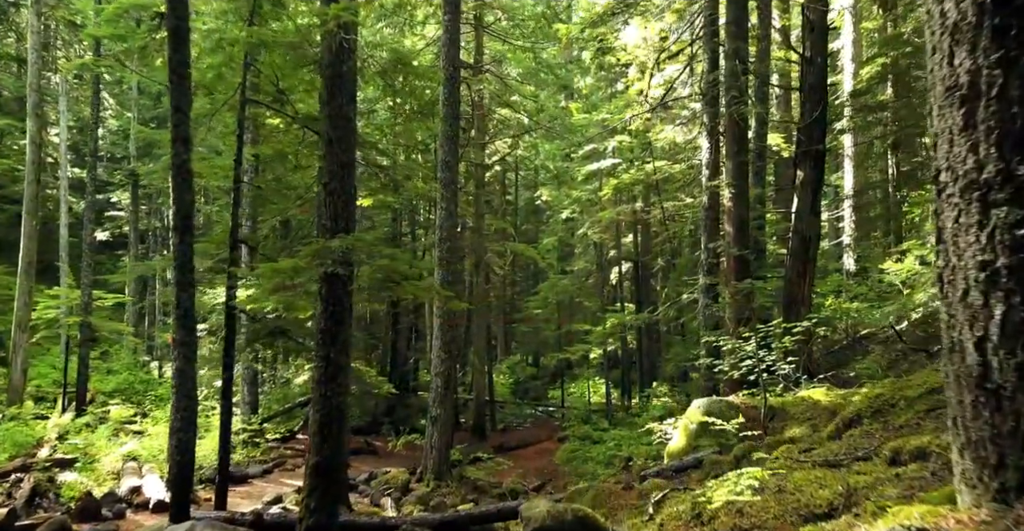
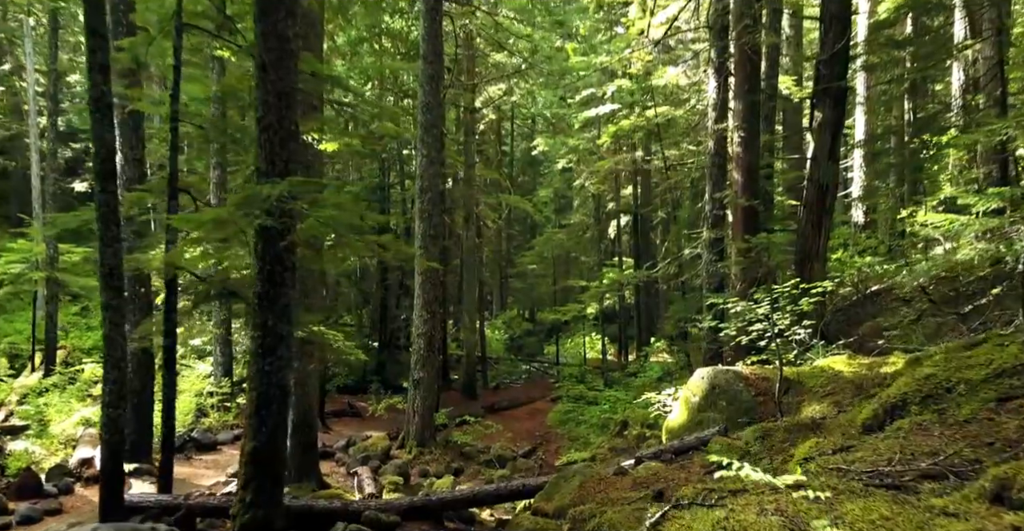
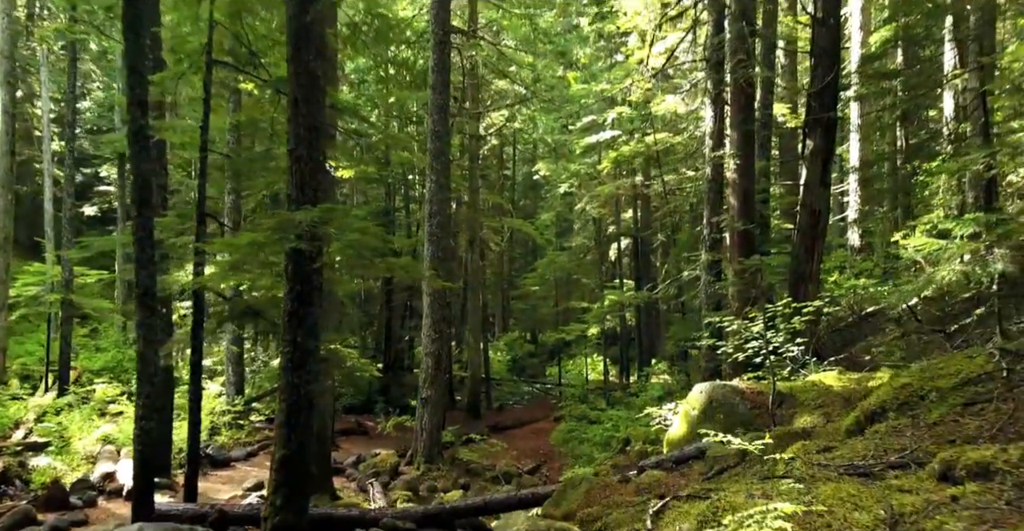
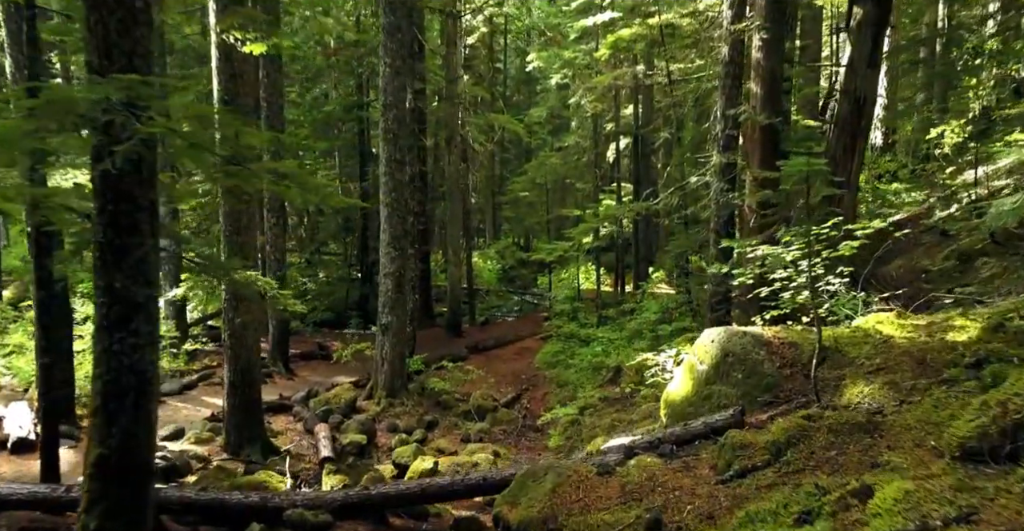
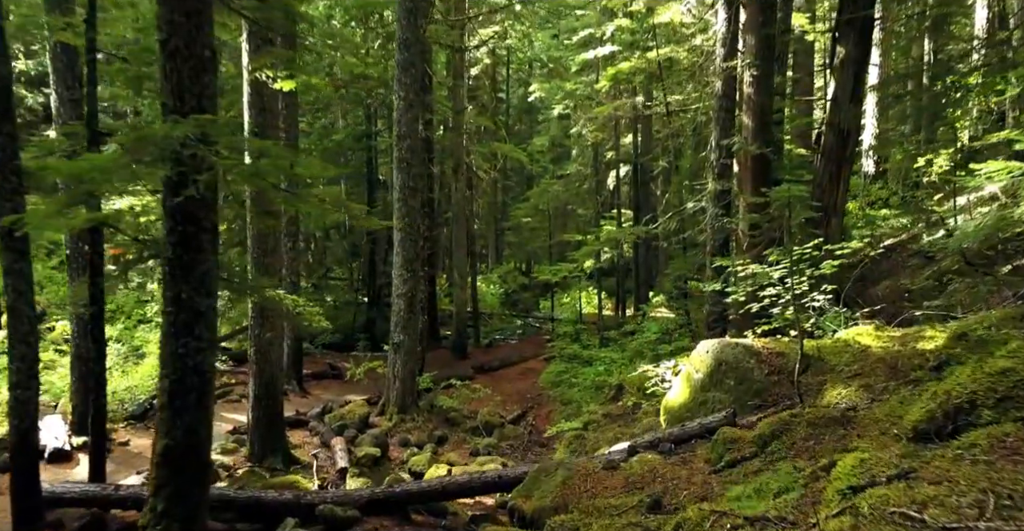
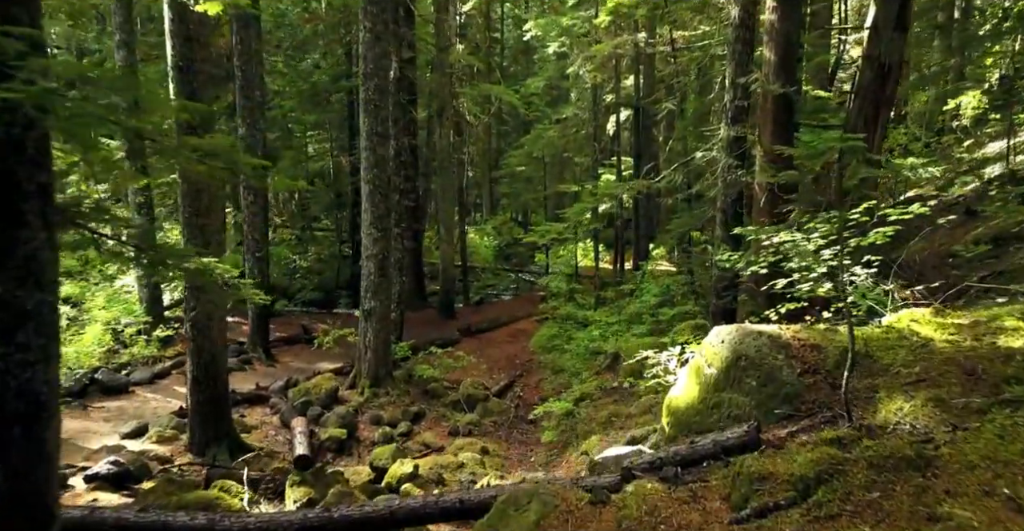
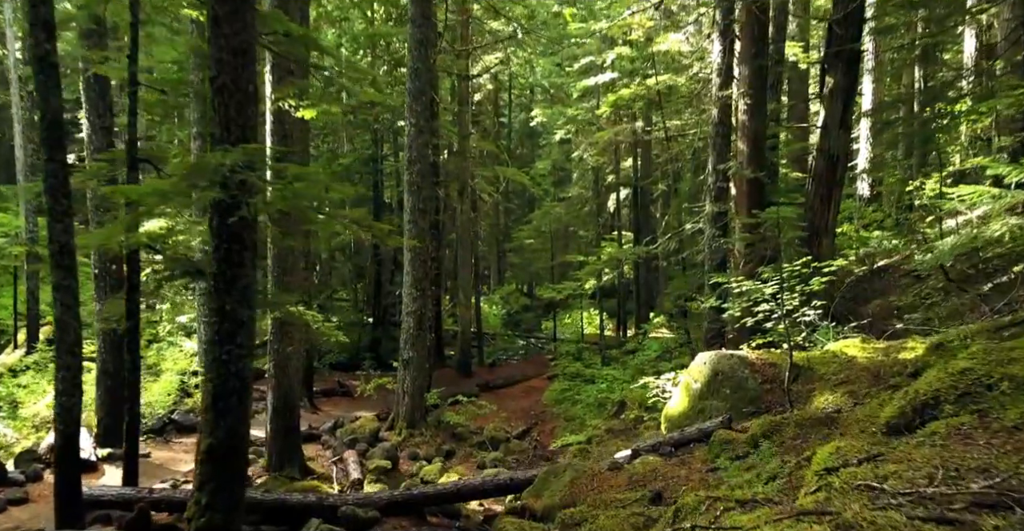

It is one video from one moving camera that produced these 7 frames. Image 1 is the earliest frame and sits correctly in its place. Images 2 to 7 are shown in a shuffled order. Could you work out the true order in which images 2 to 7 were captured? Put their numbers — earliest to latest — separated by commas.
3, 2, 7, 5, 4, 6
